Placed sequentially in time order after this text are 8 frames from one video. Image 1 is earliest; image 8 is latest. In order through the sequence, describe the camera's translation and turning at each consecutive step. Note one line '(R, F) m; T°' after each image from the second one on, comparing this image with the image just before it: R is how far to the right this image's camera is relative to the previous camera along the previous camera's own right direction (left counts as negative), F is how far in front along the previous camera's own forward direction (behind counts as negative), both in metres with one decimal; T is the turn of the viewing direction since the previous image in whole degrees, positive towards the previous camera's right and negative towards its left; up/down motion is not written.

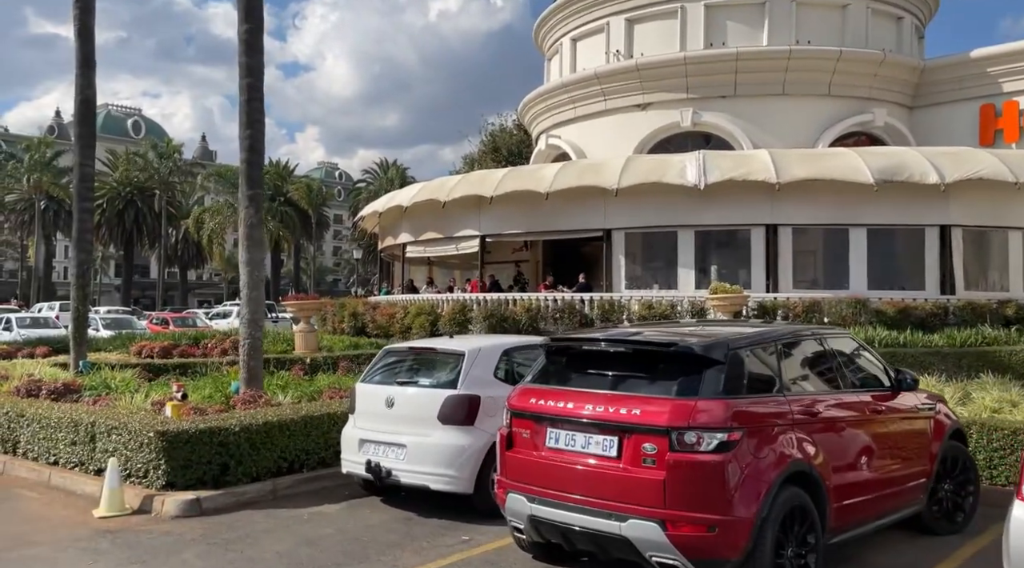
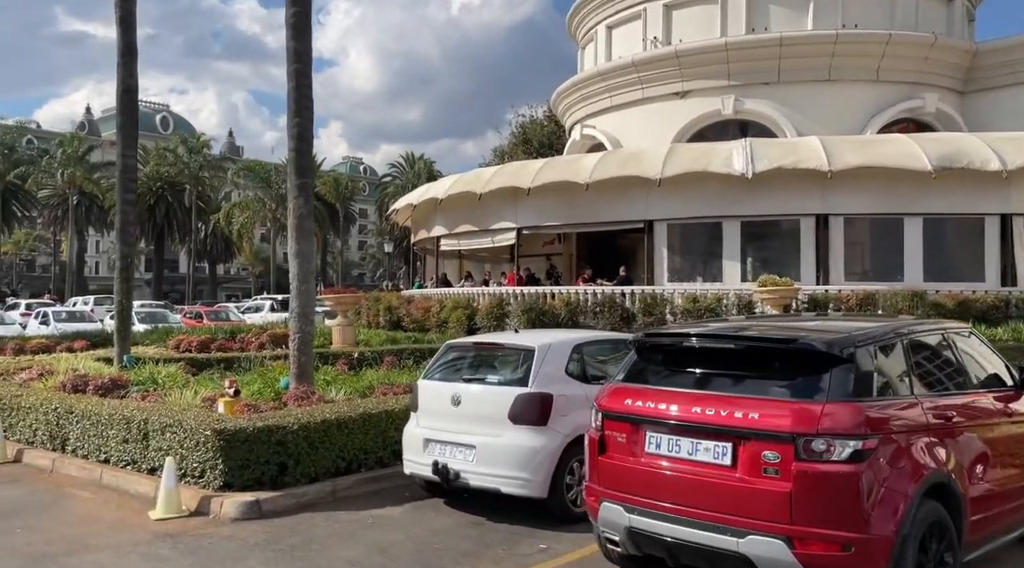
(-0.4, +0.3) m; -2°
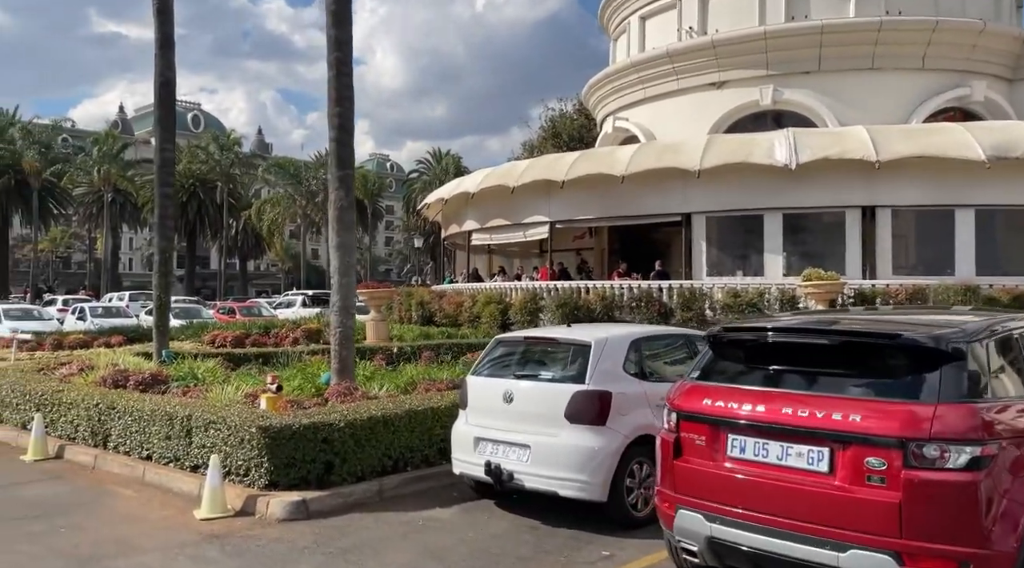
(-0.2, +0.3) m; -2°
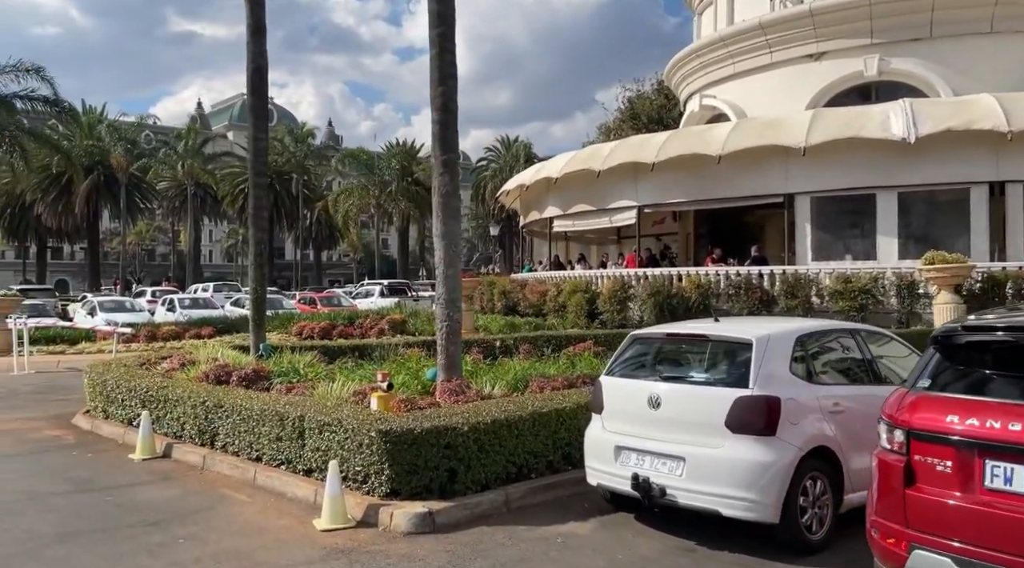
(-0.5, +0.6) m; -5°
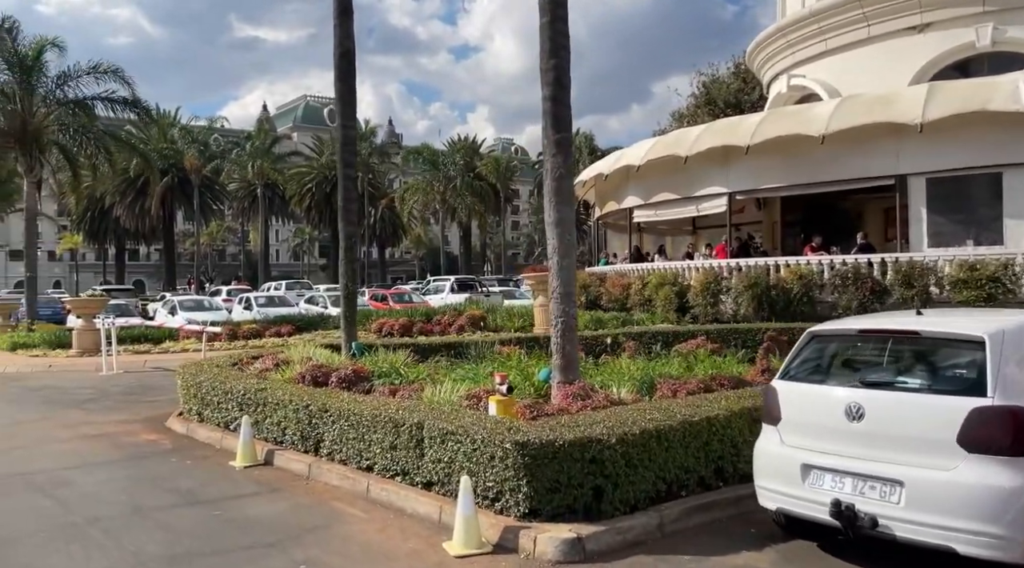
(-0.6, +0.7) m; -4°
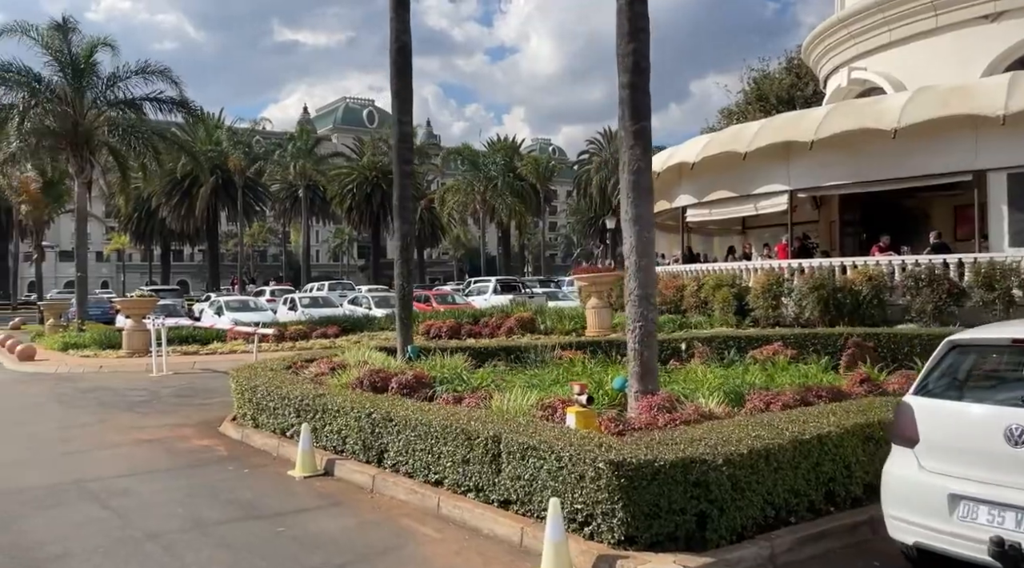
(-0.4, +0.5) m; -3°
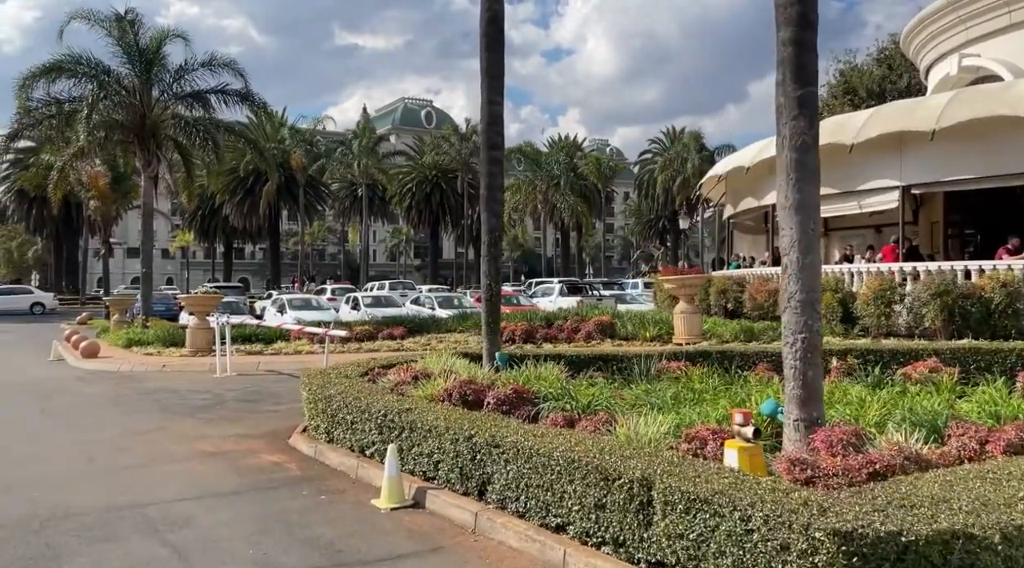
(-0.6, +1.3) m; -4°
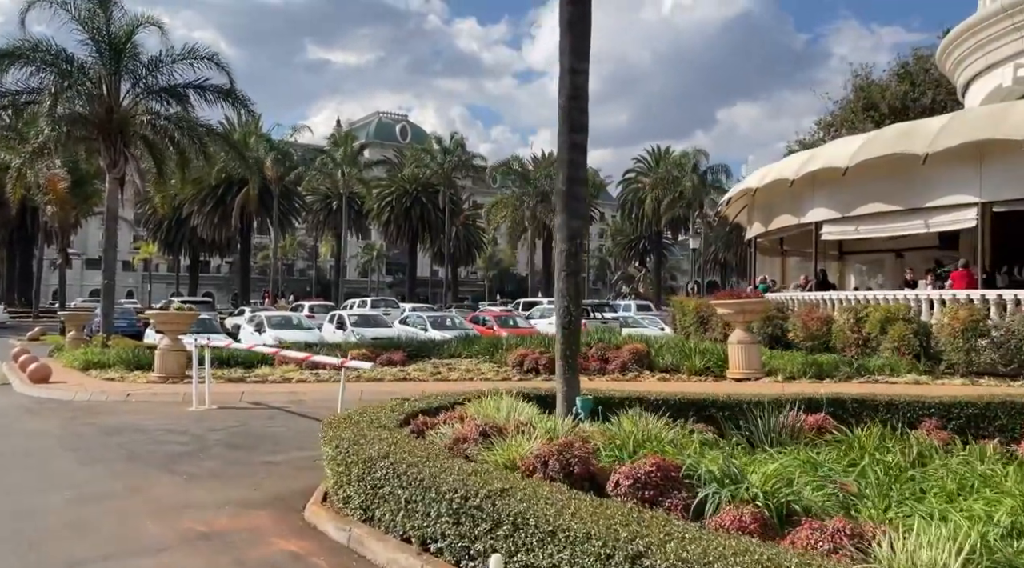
(-1.2, +2.6) m; +2°
